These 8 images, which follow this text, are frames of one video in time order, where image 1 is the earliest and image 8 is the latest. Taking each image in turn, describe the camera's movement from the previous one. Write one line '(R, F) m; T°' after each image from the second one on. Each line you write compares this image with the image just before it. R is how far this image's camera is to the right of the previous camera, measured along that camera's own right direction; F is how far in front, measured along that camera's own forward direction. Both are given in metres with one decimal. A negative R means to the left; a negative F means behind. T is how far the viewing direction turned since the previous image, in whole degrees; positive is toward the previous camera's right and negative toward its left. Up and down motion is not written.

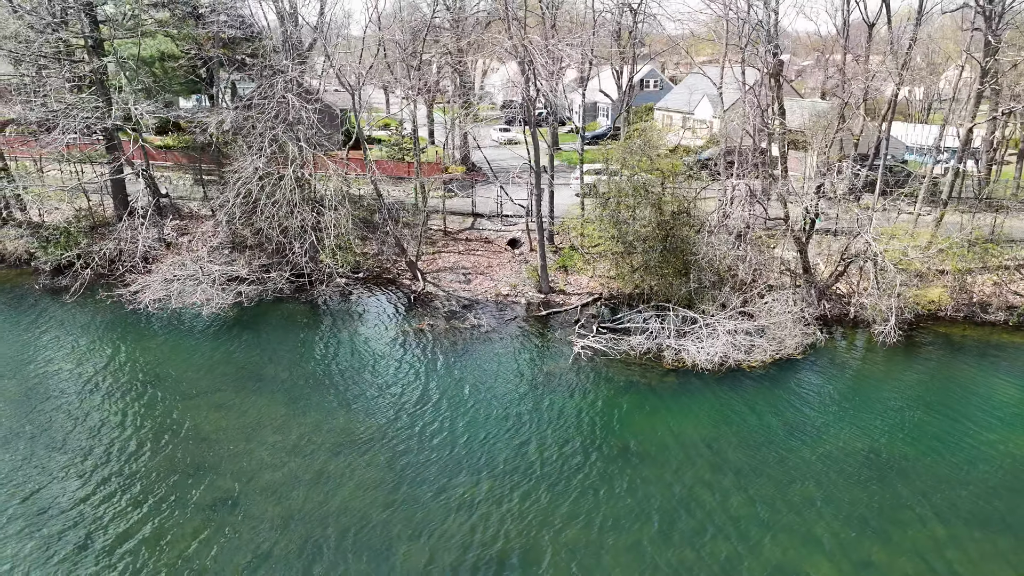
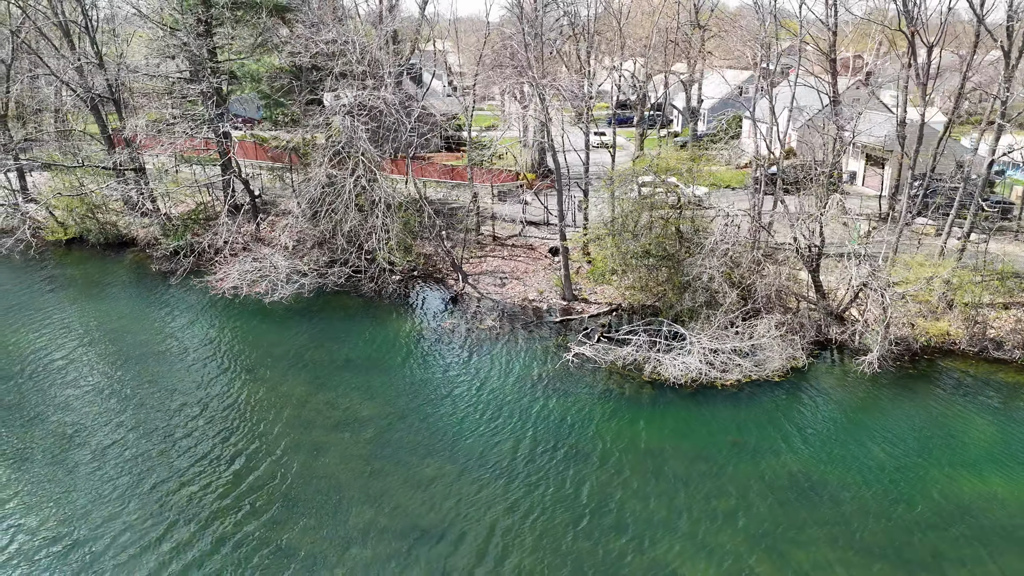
(+3.0, -1.4) m; -11°
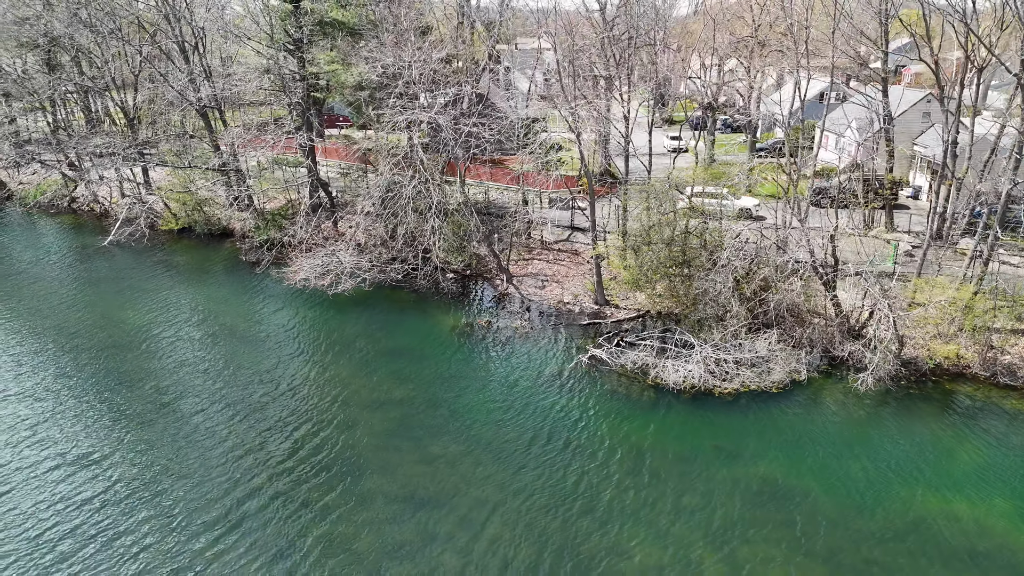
(+1.9, -1.5) m; -8°
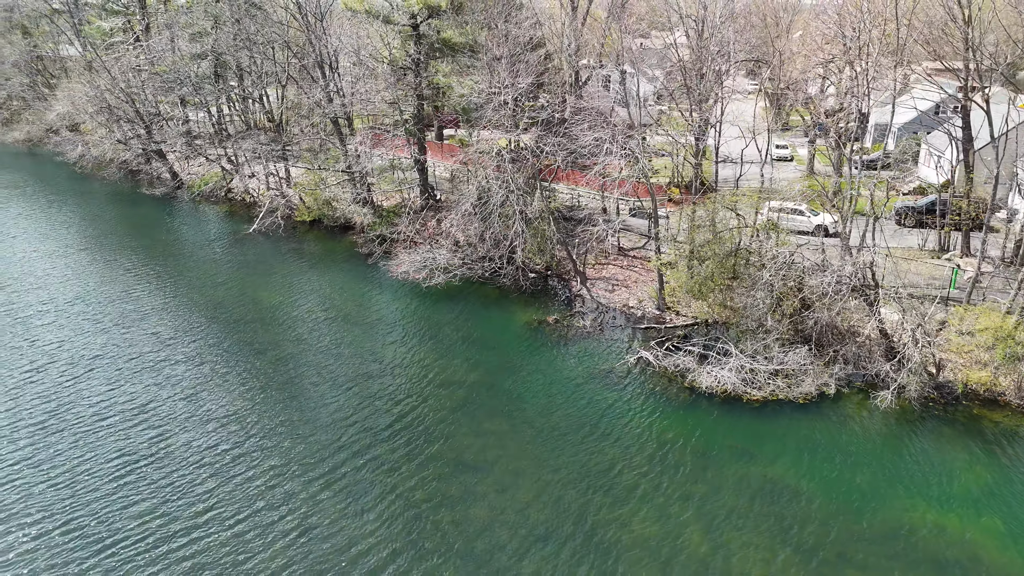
(+1.8, -2.4) m; -10°
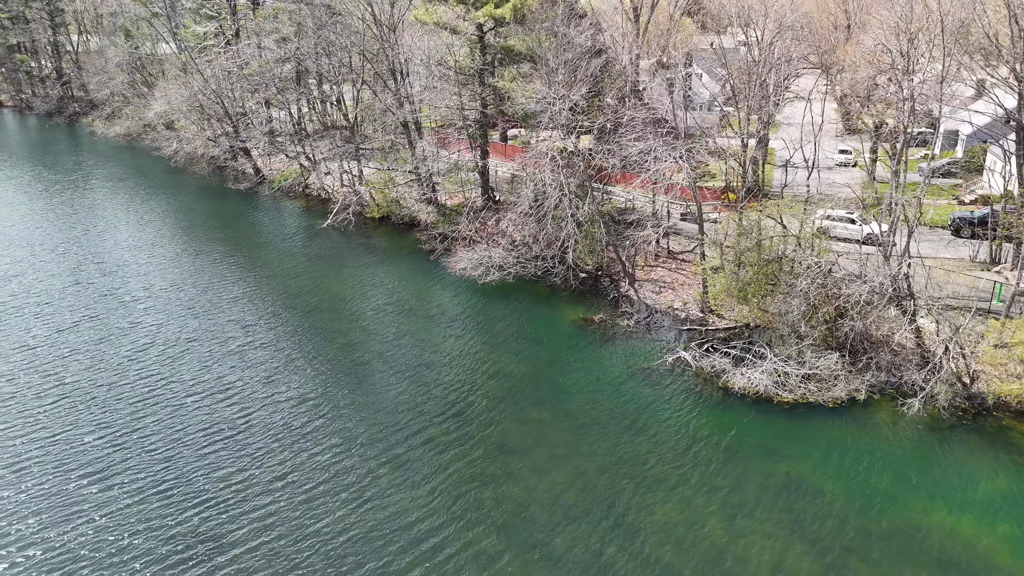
(+0.6, -1.4) m; -5°
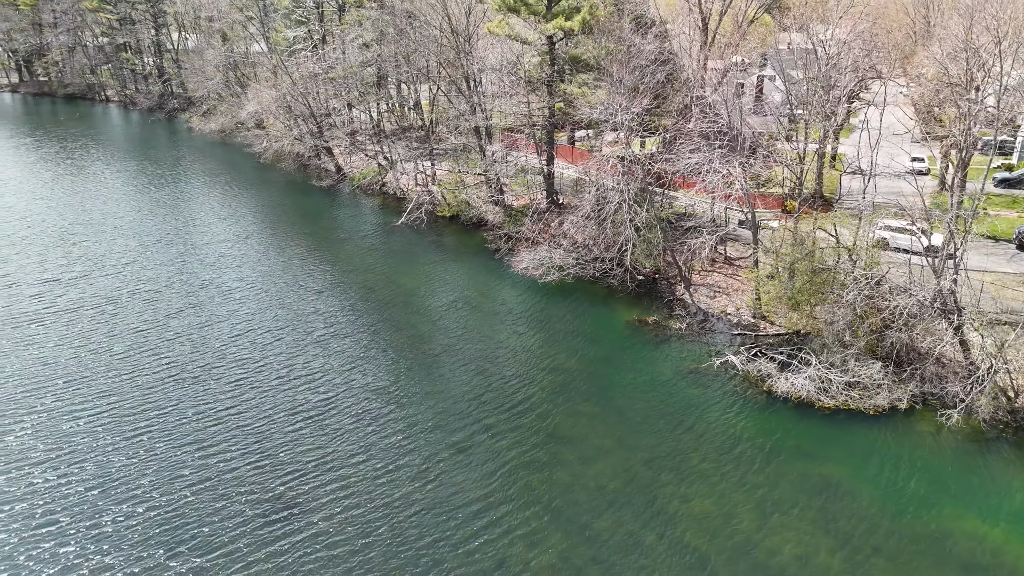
(+0.4, -1.5) m; -5°
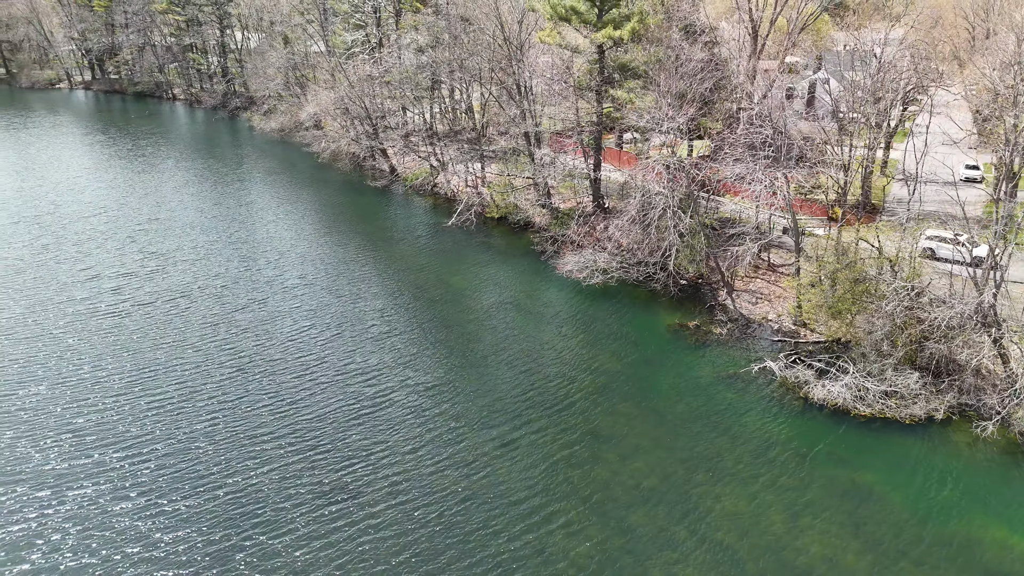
(+0.1, -0.9) m; -4°
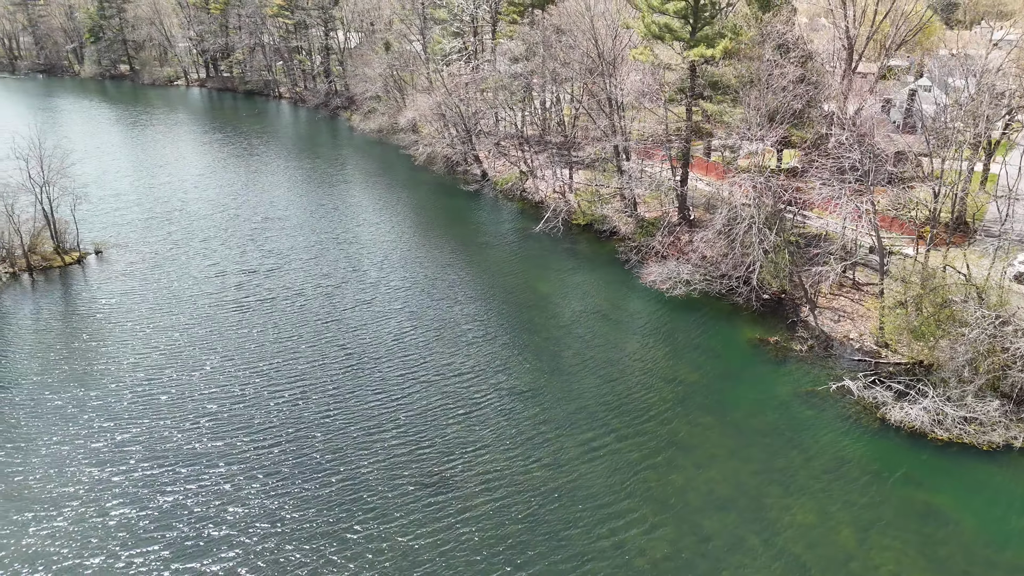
(-0.1, -1.5) m; -6°
